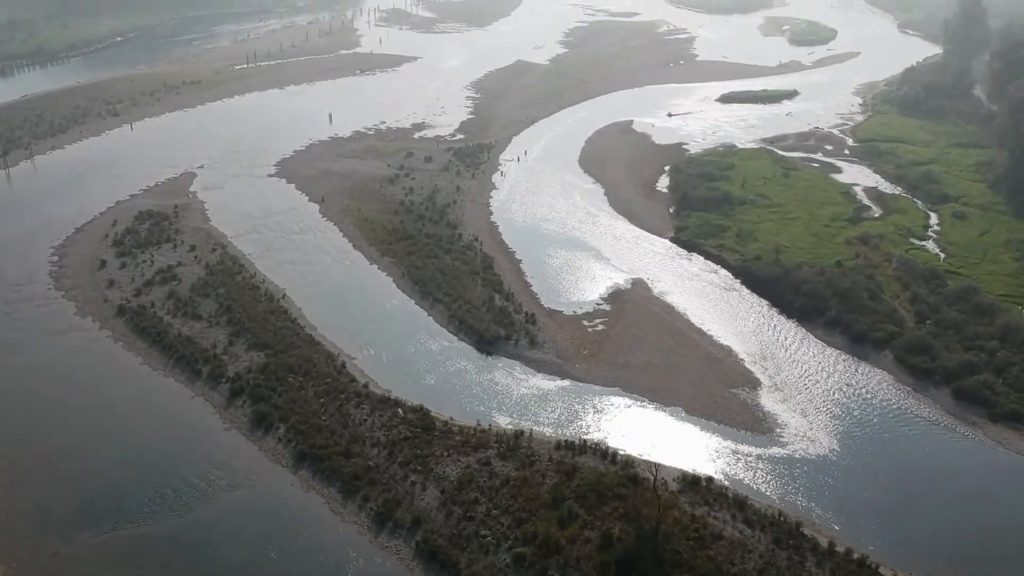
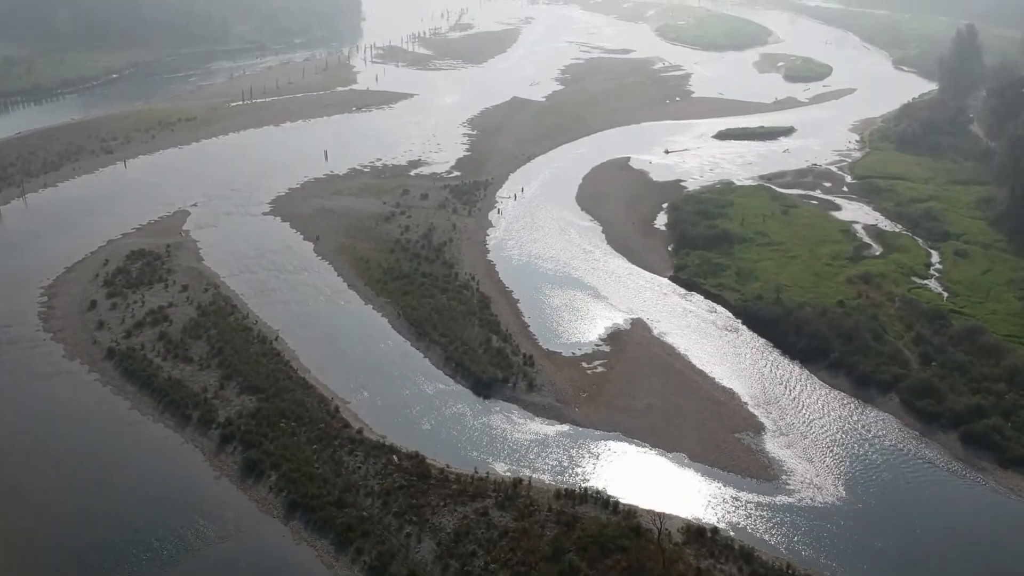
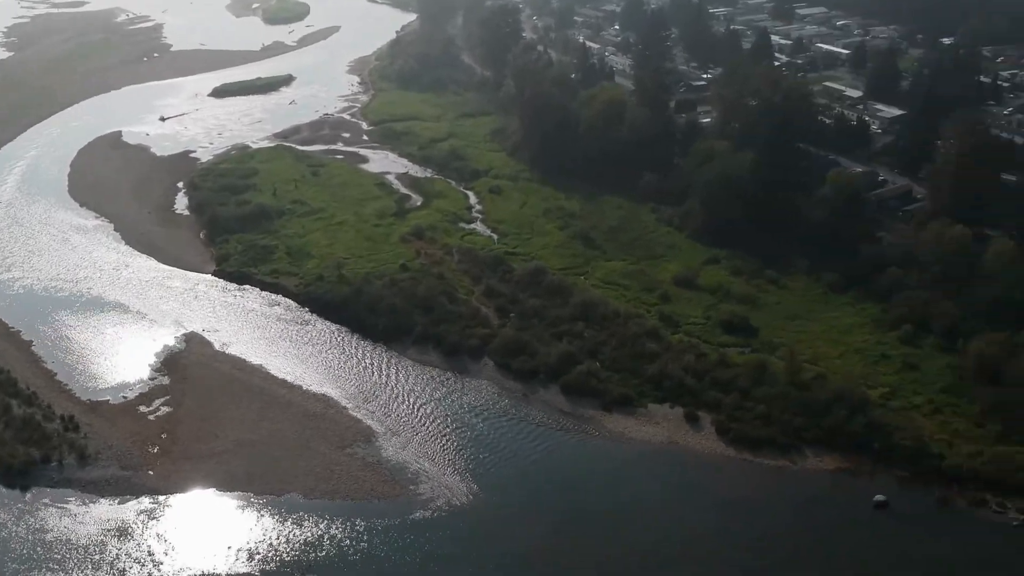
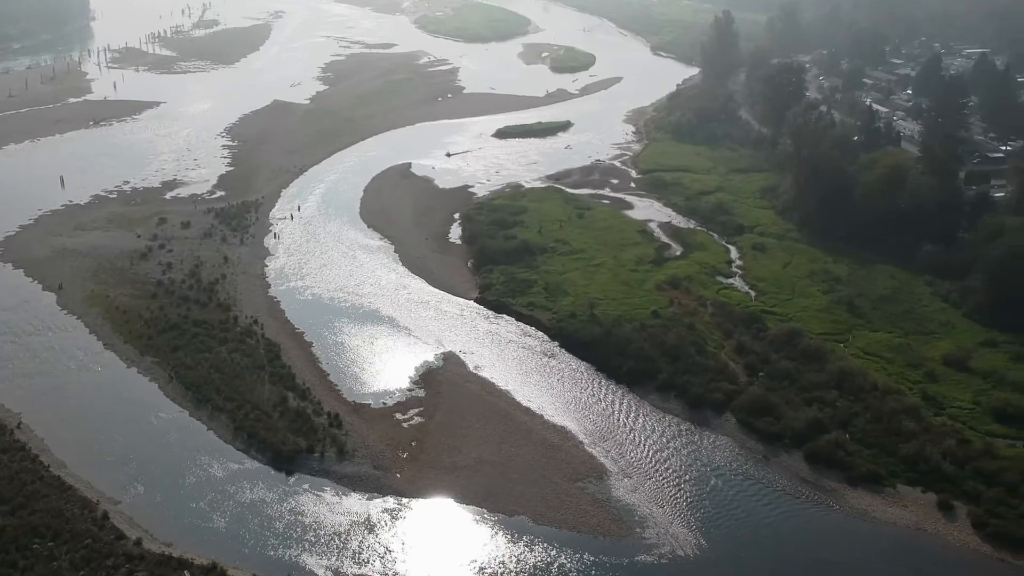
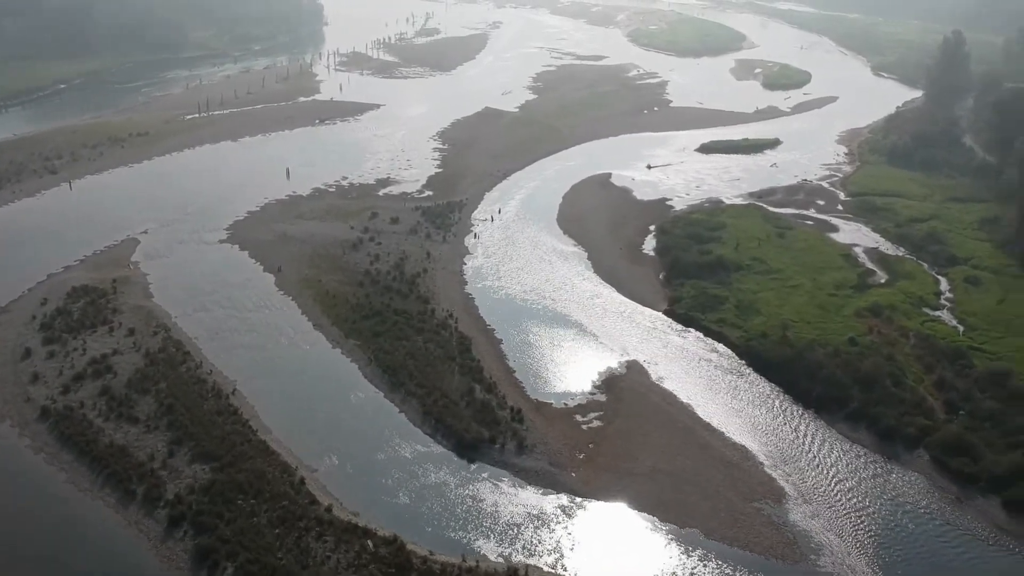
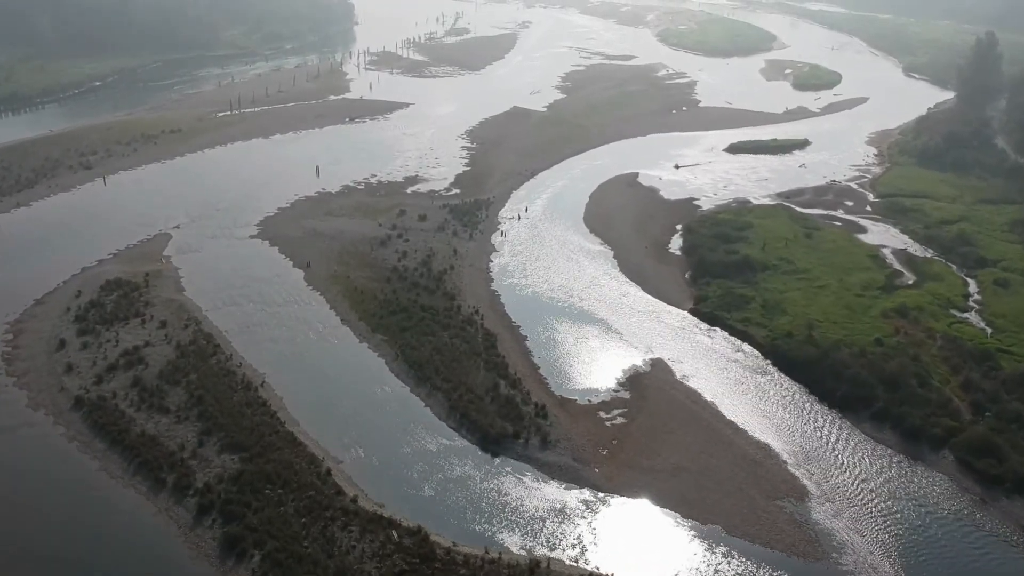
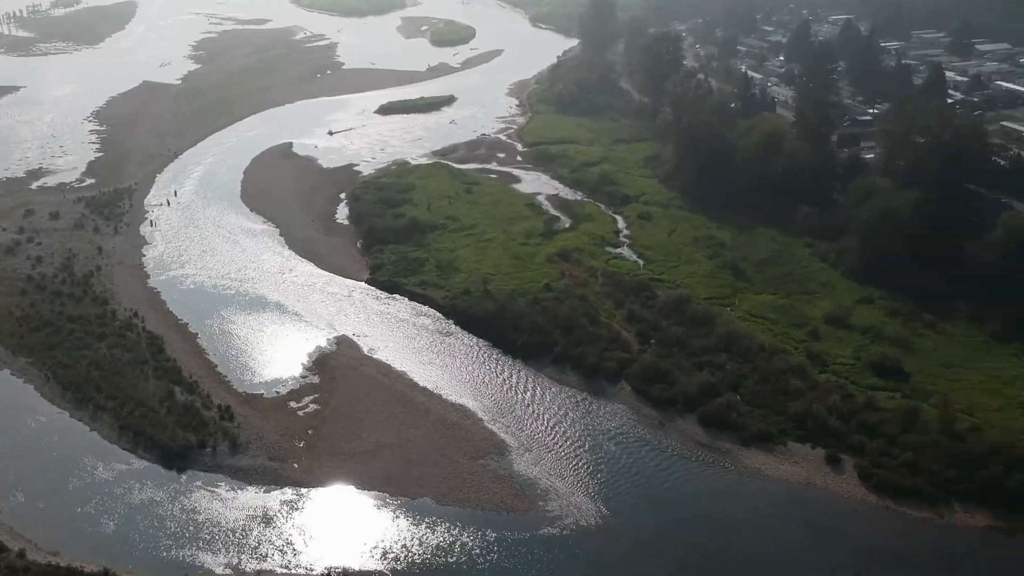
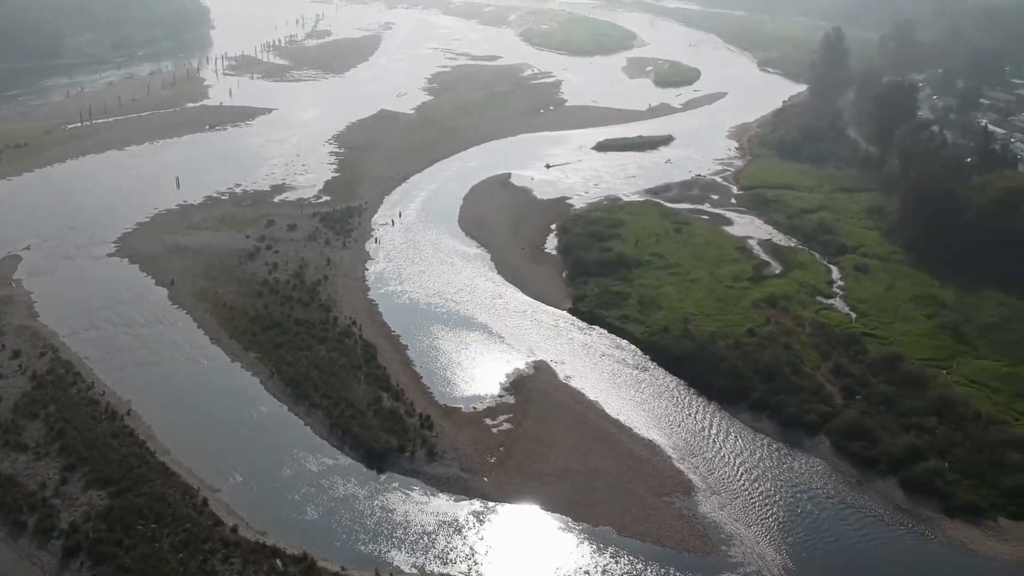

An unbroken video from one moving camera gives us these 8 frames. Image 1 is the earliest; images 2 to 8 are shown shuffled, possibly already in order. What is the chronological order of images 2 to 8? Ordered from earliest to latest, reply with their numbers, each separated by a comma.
2, 6, 5, 8, 4, 7, 3
